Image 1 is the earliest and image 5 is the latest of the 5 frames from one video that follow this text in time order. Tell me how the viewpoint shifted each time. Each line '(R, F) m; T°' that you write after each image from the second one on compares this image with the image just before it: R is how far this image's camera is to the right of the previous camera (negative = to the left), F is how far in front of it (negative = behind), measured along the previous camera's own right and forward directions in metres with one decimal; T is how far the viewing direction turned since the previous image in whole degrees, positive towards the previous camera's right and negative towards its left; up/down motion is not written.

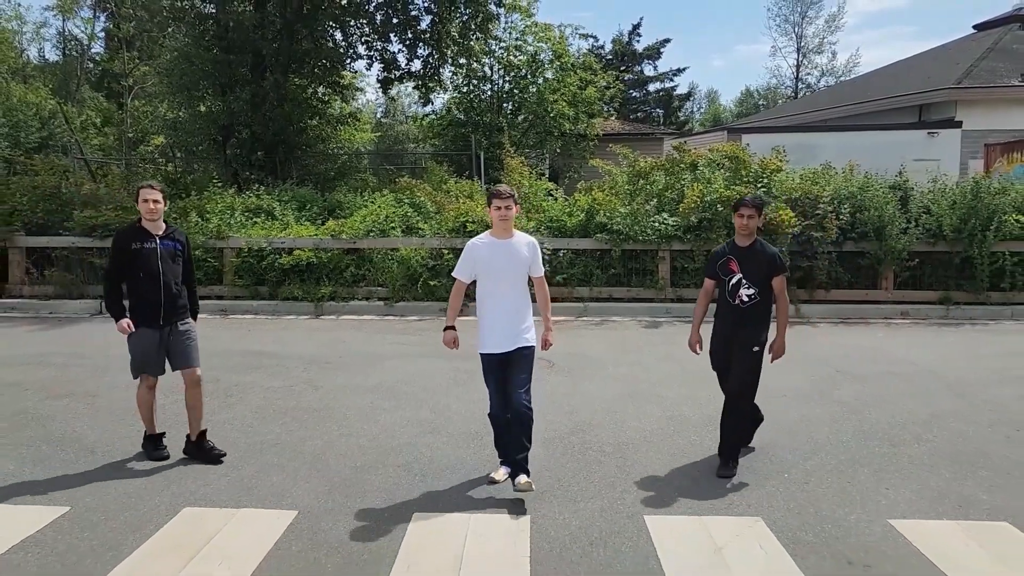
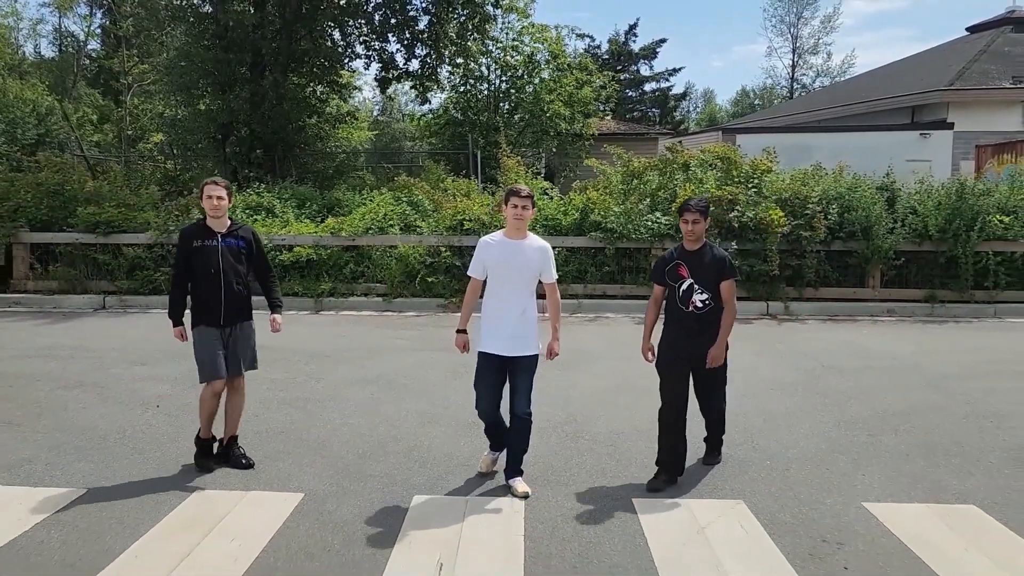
(0.0, -0.2) m; 0°
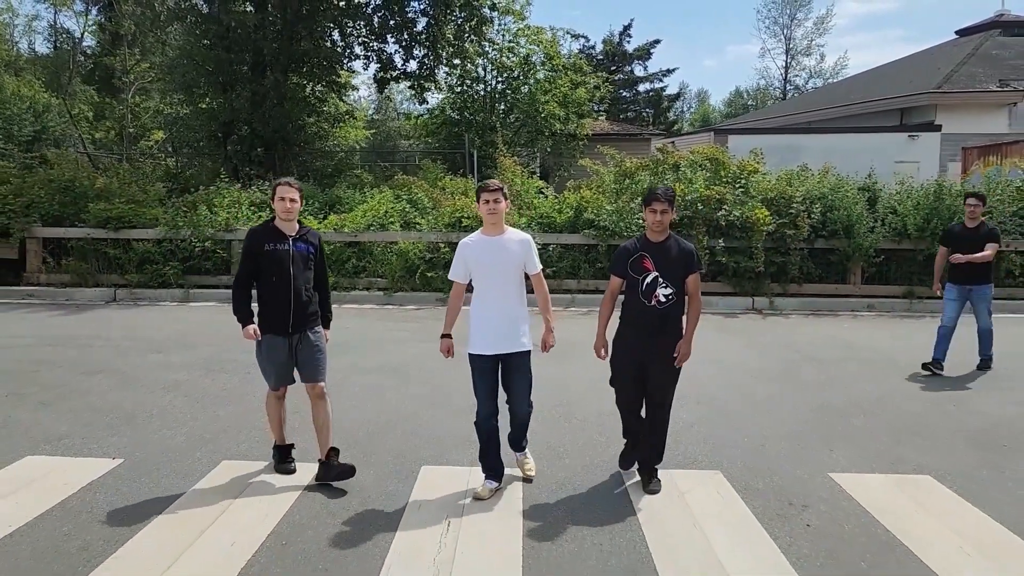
(0.0, -0.4) m; 0°
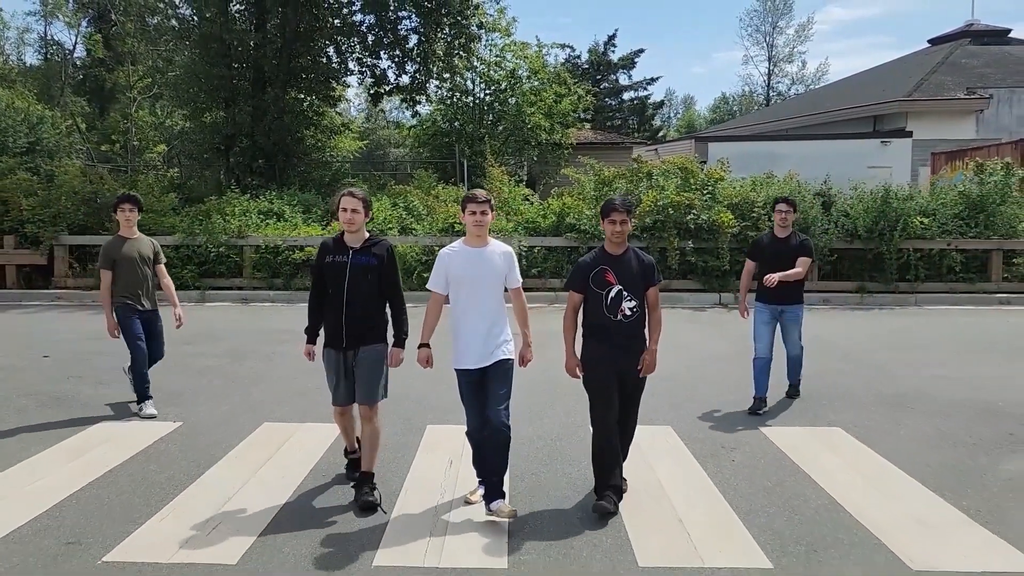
(0.0, -1.1) m; +1°
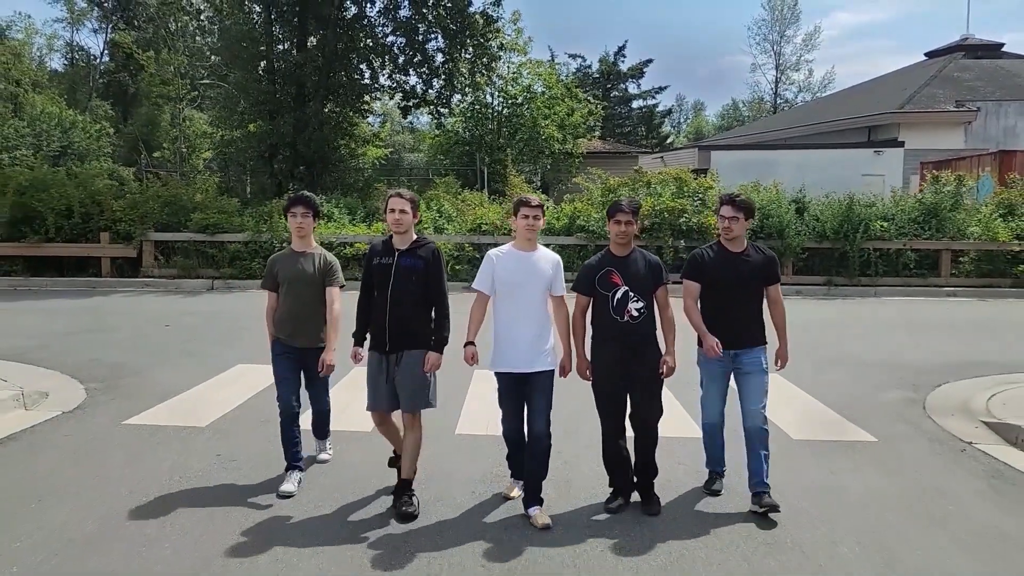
(-0.2, -2.1) m; -1°
